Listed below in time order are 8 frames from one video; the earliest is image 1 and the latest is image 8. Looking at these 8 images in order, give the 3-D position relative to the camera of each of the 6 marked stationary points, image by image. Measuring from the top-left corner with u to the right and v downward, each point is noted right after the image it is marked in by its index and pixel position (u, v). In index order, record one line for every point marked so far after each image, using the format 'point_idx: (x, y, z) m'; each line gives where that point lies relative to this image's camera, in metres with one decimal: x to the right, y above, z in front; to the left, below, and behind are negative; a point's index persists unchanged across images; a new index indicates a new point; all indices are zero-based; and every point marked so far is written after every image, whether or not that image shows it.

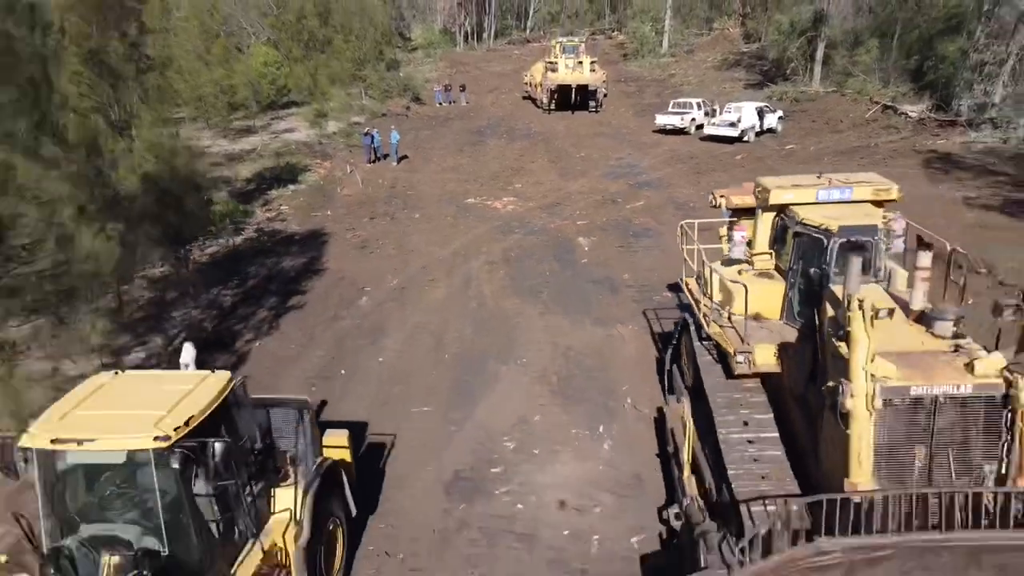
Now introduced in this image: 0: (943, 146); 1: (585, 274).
0: (+7.8, +2.6, +15.9) m
1: (+0.8, +0.1, +9.7) m
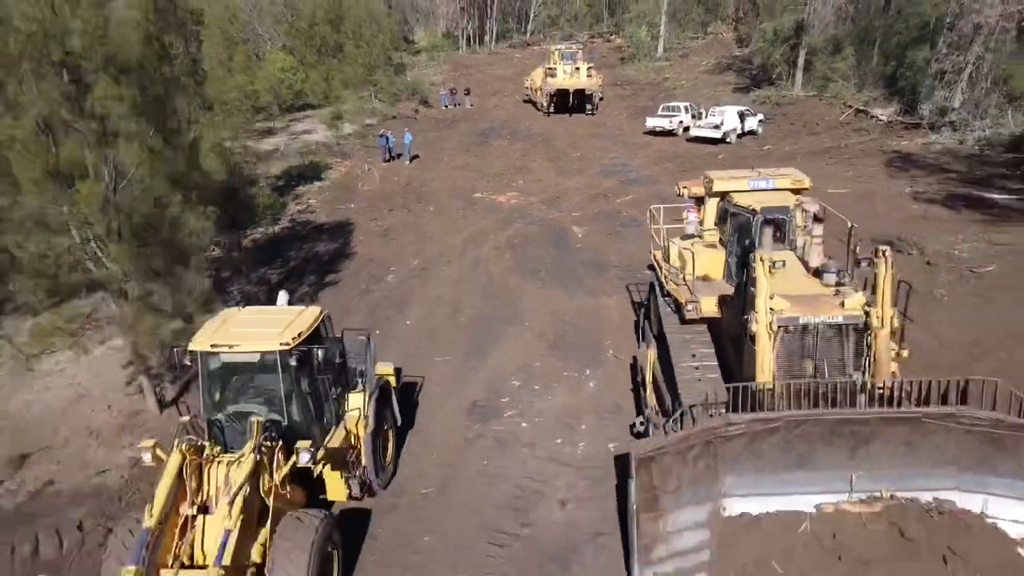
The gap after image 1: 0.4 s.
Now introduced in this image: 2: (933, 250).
0: (+7.8, +2.8, +17.5) m
1: (+0.9, +0.4, +11.3) m
2: (+5.1, +0.5, +10.8) m
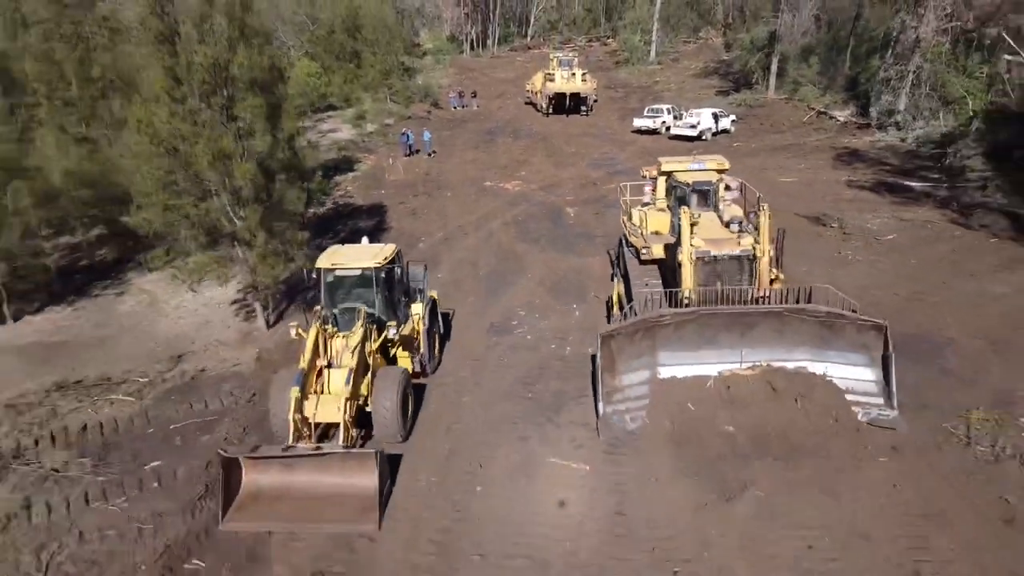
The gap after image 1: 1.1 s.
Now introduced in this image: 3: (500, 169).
0: (+7.9, +3.3, +20.4) m
1: (+0.9, +0.9, +14.2) m
2: (+5.2, +1.0, +13.7) m
3: (-0.3, +2.6, +19.4) m
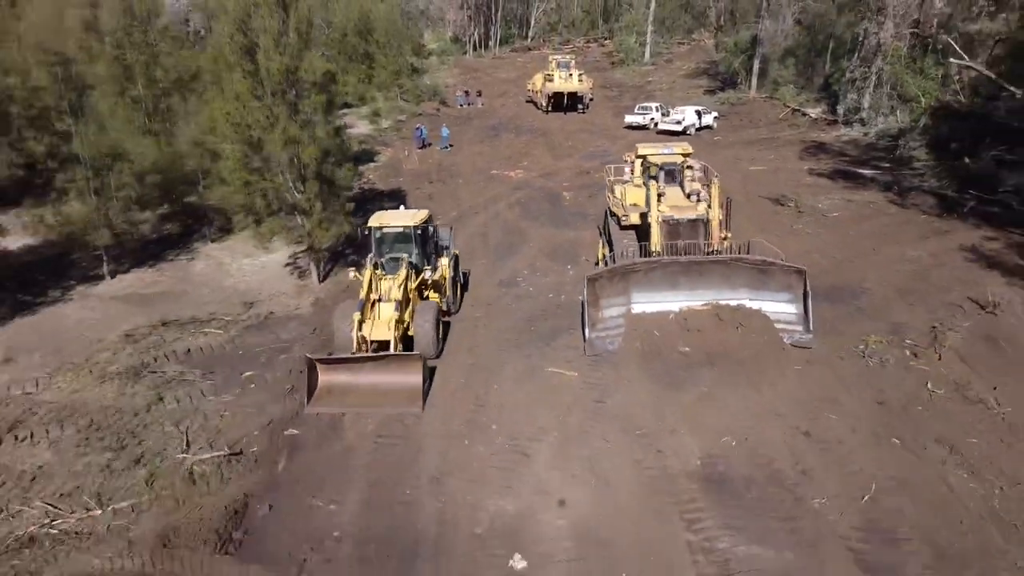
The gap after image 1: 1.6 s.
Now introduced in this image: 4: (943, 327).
0: (+8.0, +3.9, +22.7) m
1: (+1.0, +1.5, +16.5) m
2: (+5.3, +1.5, +16.0) m
3: (-0.2, +3.1, +21.7) m
4: (+5.0, -0.4, +10.2) m
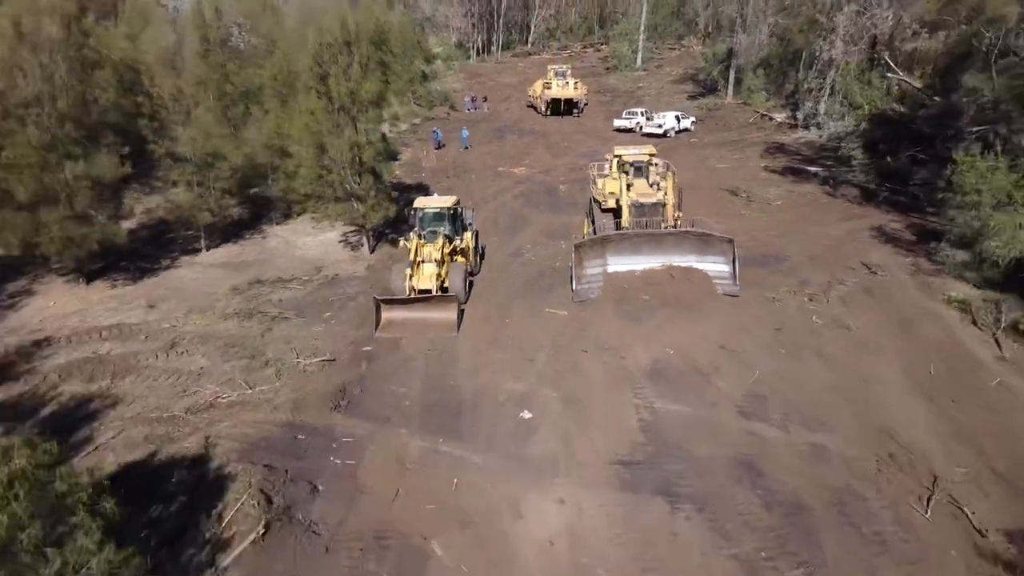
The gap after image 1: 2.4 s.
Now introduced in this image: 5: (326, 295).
0: (+8.1, +4.4, +26.4) m
1: (+1.1, +2.0, +20.2) m
2: (+5.4, +2.1, +19.7) m
3: (-0.1, +3.7, +25.4) m
4: (+5.1, +0.1, +13.9) m
5: (-3.0, -0.1, +14.2) m
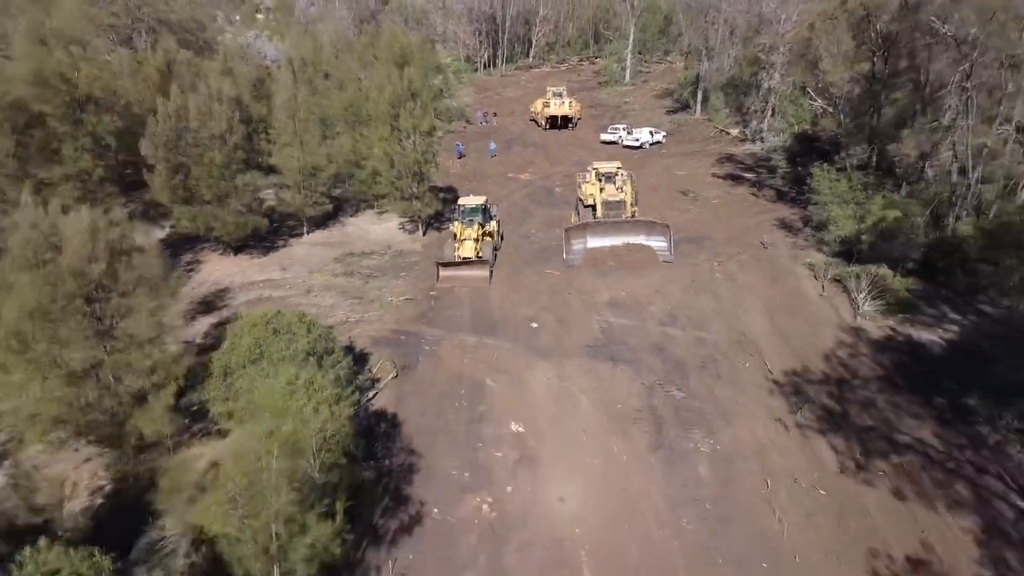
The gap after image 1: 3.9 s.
0: (+8.3, +5.2, +33.4) m
1: (+1.4, +2.7, +27.2) m
2: (+5.7, +2.8, +26.7) m
3: (+0.2, +4.4, +32.4) m
4: (+5.4, +0.8, +20.9) m
5: (-2.7, +0.6, +21.2) m
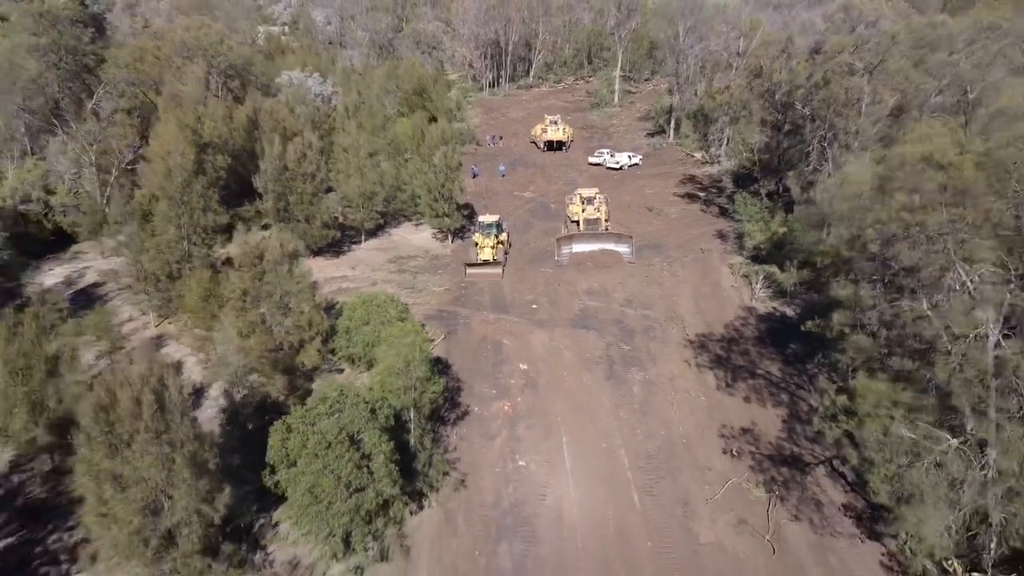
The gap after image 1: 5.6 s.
0: (+8.5, +5.4, +41.3) m
1: (+1.6, +3.0, +35.1) m
2: (+5.9, +3.0, +34.6) m
3: (+0.4, +4.7, +40.3) m
4: (+5.6, +1.0, +28.8) m
5: (-2.5, +0.8, +29.1) m
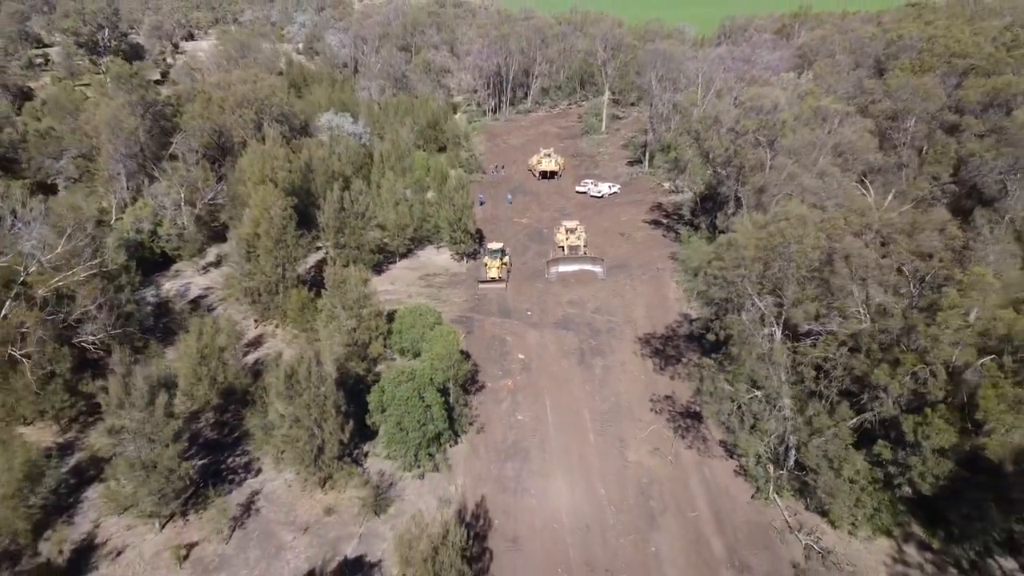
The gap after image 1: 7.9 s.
0: (+8.6, +5.0, +50.3) m
1: (+1.6, +2.5, +44.1) m
2: (+5.9, +2.6, +43.6) m
3: (+0.4, +4.2, +49.3) m
4: (+5.6, +0.6, +37.8) m
5: (-2.5, +0.4, +38.1) m
